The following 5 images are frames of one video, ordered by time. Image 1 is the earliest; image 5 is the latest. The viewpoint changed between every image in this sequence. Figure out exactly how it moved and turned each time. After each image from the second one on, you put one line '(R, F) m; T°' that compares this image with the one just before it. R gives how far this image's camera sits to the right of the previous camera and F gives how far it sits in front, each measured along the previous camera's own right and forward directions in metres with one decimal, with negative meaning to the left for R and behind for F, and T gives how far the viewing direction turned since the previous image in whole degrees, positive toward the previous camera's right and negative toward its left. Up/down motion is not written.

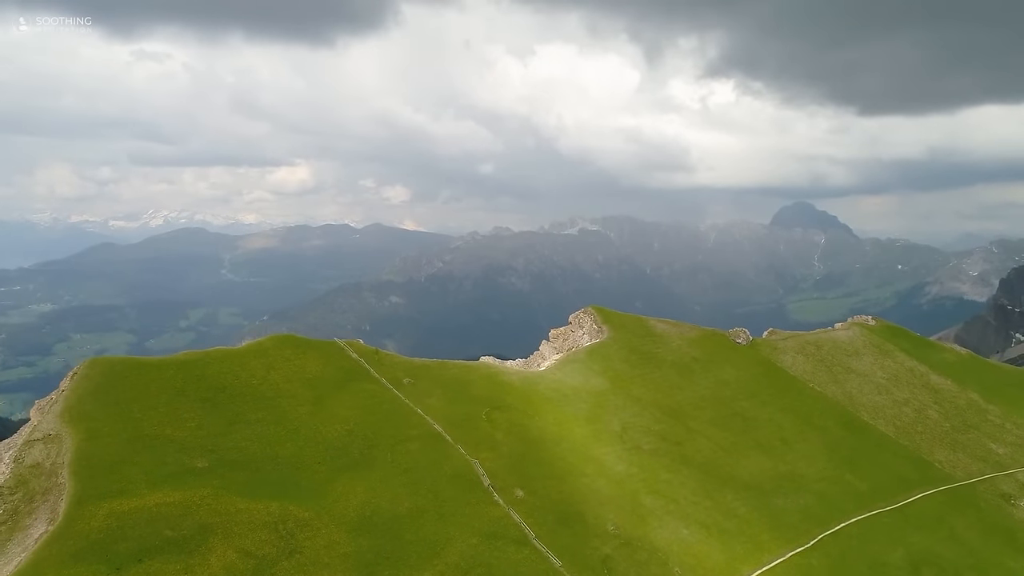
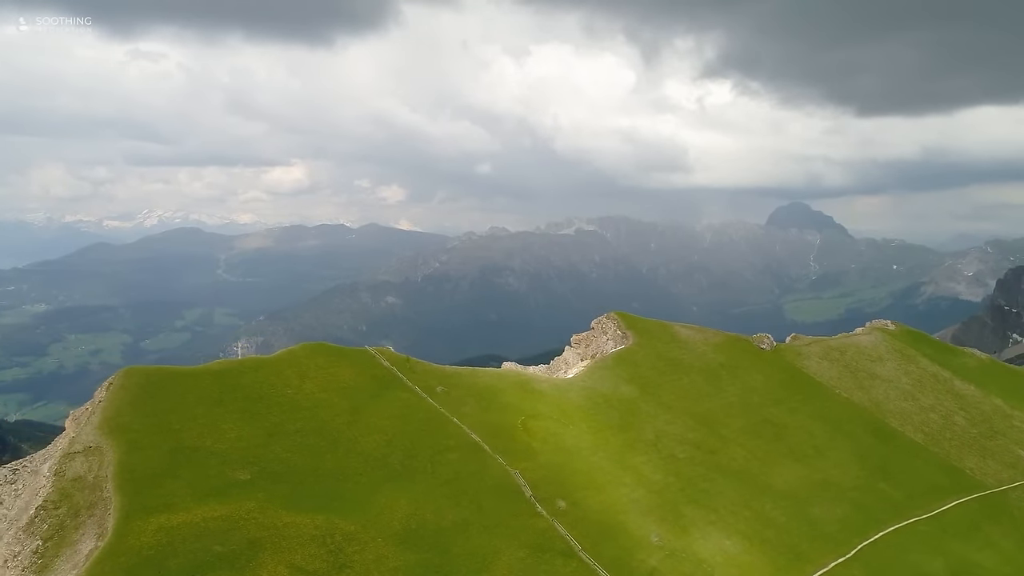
(-3.5, +0.4) m; 0°
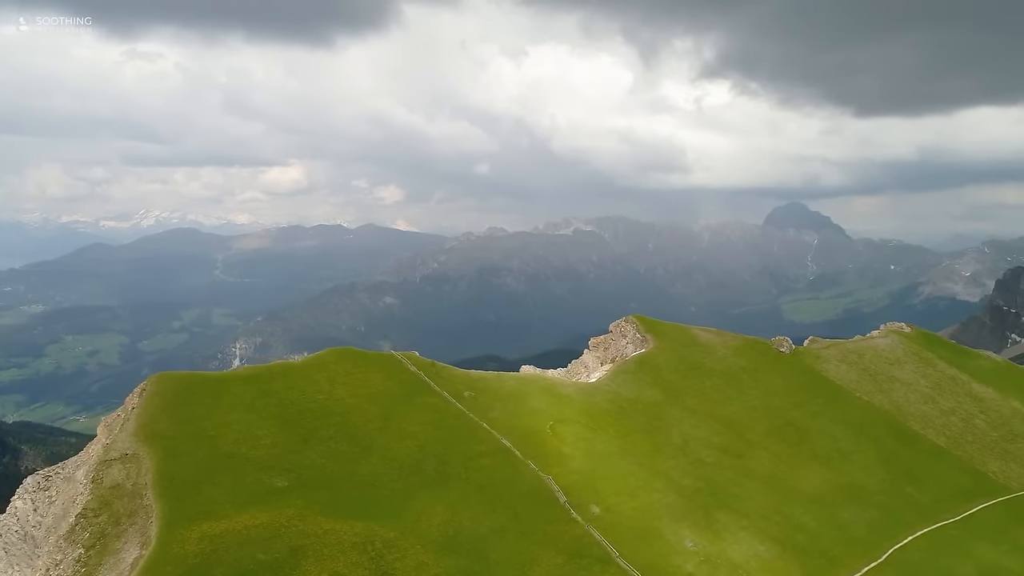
(-2.8, 0.0) m; 0°
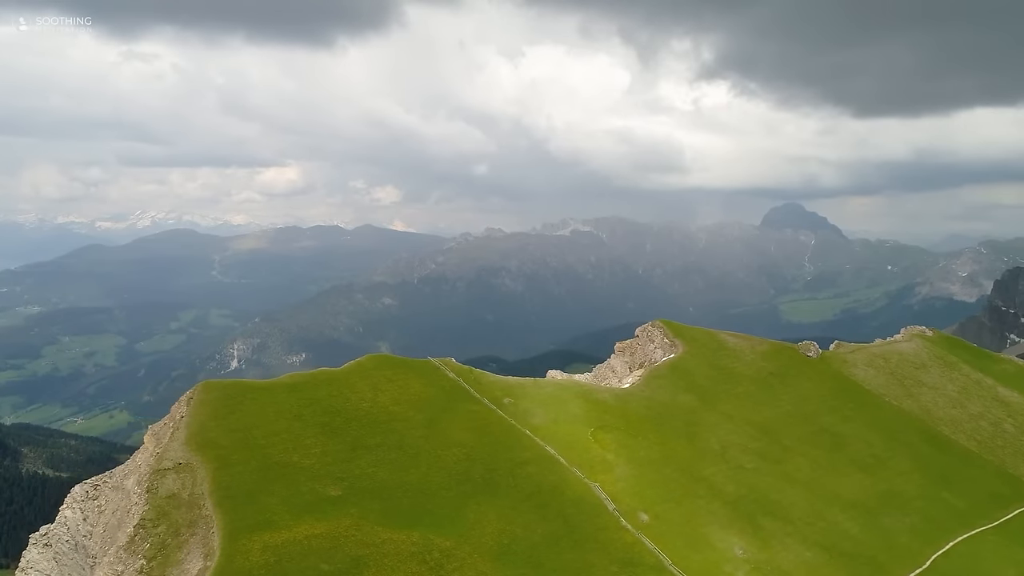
(-3.9, 0.0) m; 0°
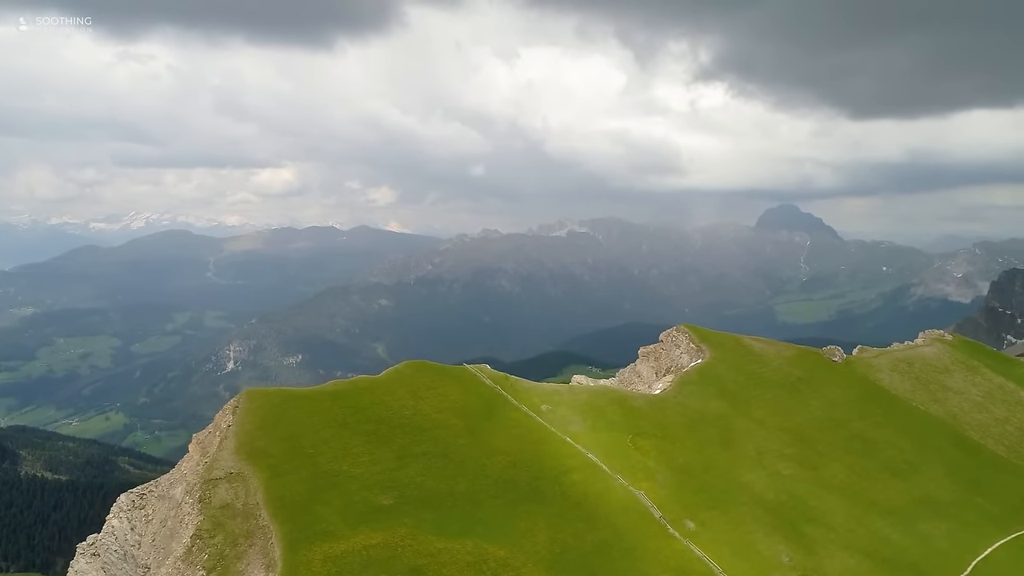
(-3.9, 0.0) m; 0°
